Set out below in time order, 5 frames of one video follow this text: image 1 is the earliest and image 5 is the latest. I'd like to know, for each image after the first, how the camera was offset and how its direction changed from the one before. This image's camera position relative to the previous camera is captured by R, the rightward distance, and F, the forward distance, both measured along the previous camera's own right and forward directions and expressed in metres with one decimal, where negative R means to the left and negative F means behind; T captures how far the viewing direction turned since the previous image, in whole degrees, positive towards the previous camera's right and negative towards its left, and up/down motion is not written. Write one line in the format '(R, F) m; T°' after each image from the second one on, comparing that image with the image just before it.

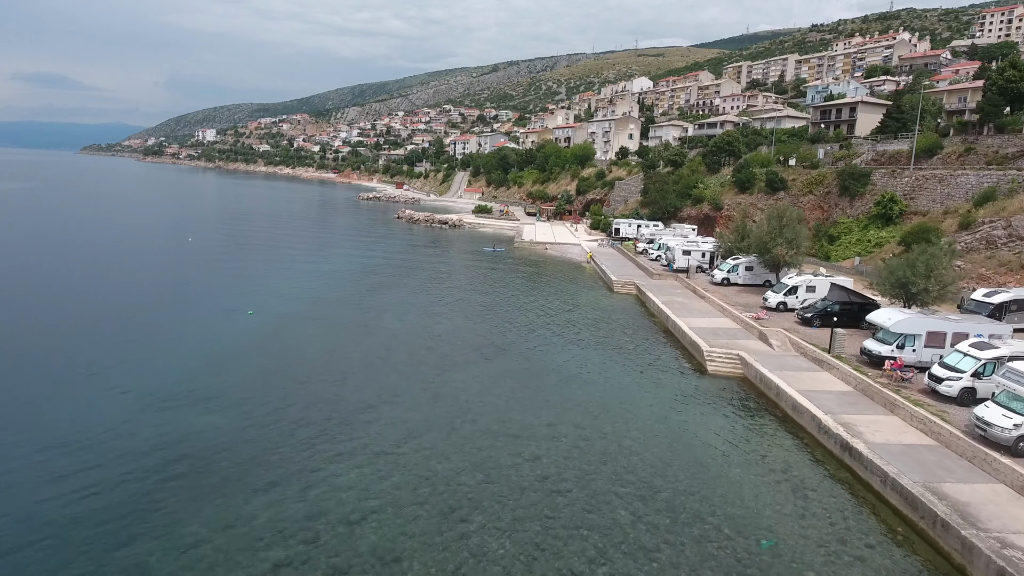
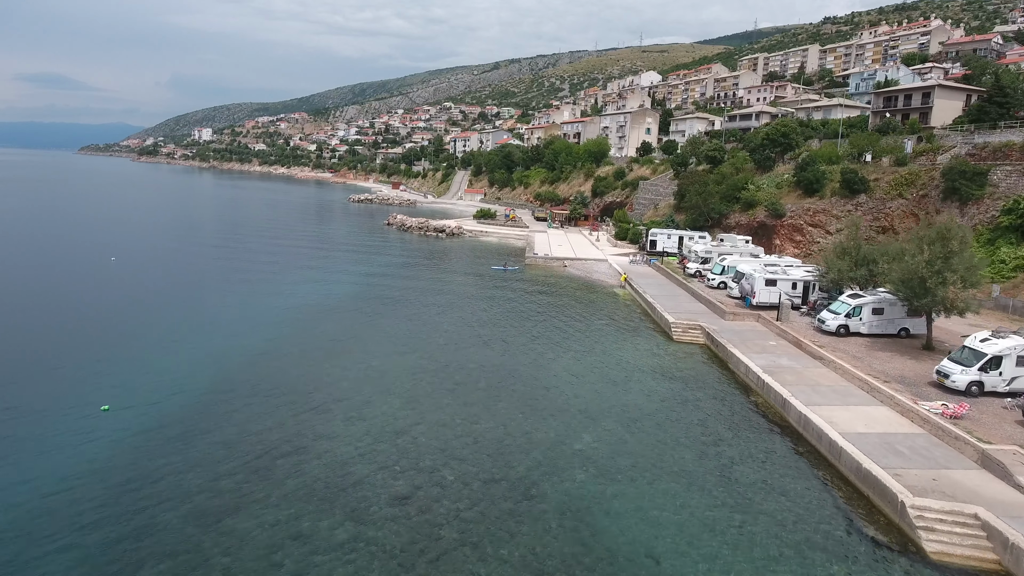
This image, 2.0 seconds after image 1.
(-0.5, +10.5) m; 0°
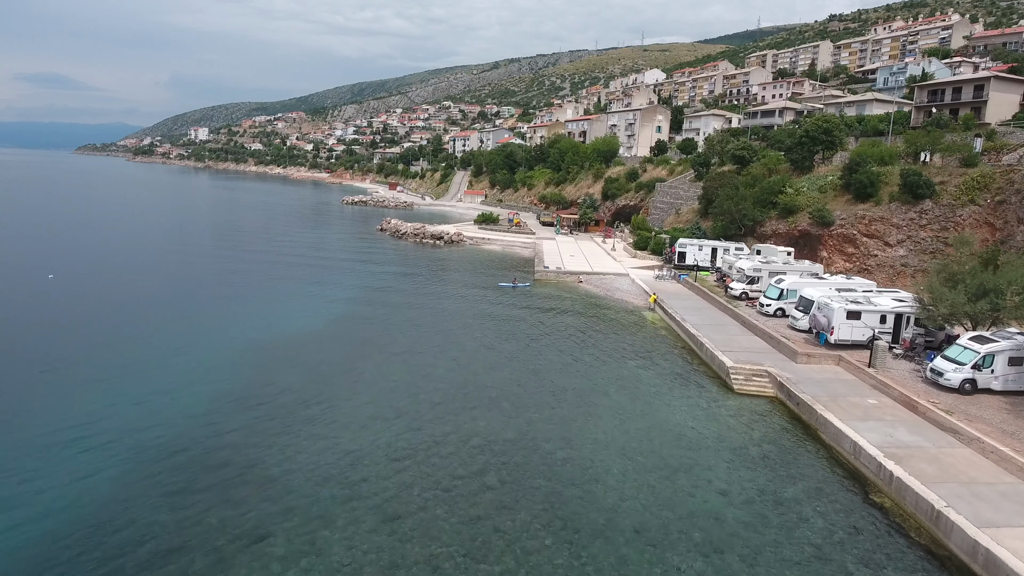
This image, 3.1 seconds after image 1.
(-0.4, +5.7) m; 0°
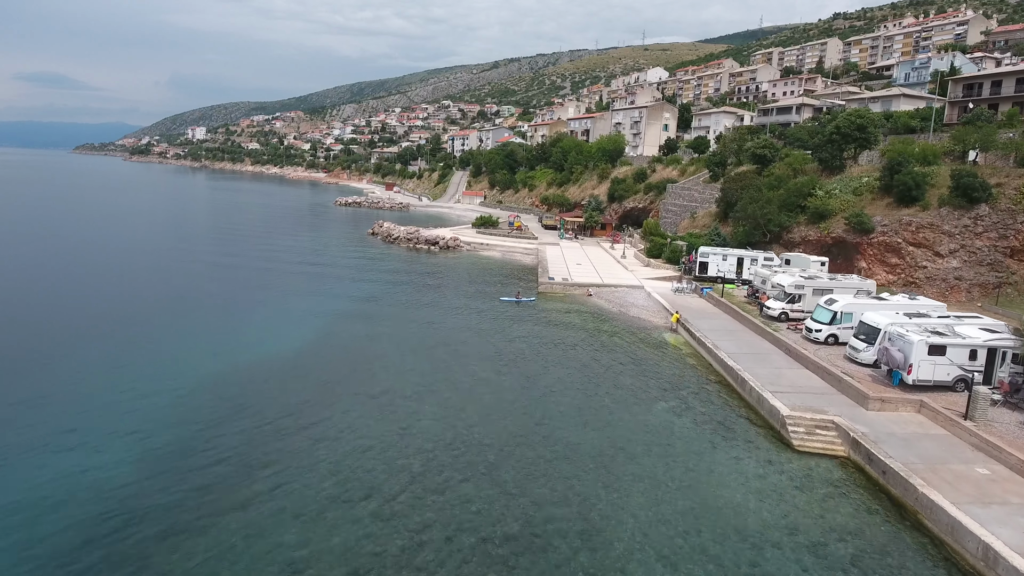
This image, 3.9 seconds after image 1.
(-0.1, +4.1) m; 0°
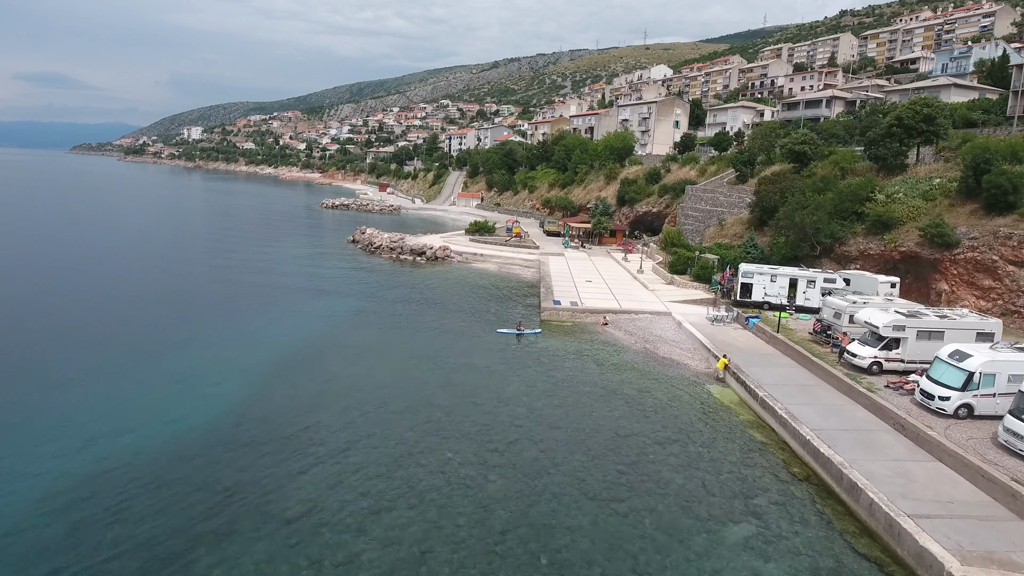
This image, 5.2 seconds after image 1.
(+0.1, +6.6) m; 0°
